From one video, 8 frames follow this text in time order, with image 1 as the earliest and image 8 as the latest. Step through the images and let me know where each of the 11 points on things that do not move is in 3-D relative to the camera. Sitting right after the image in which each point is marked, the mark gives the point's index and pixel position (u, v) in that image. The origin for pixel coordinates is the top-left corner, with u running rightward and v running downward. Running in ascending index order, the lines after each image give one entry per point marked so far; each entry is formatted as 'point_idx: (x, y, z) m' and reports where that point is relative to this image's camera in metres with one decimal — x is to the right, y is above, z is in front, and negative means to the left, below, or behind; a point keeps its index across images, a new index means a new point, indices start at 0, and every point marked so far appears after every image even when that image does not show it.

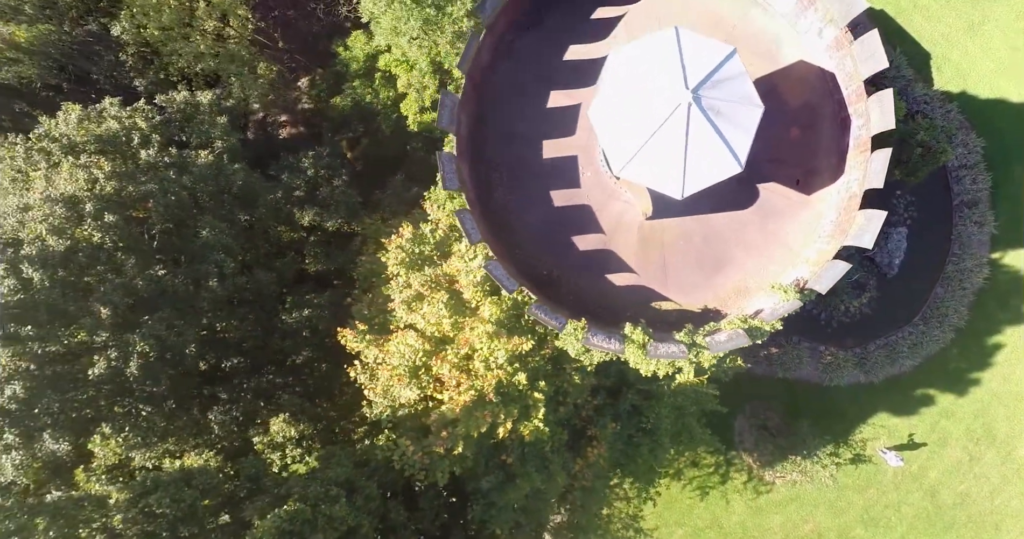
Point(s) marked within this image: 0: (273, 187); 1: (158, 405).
0: (-6.3, +2.3, +17.3) m
1: (-7.3, -2.8, +13.7) m
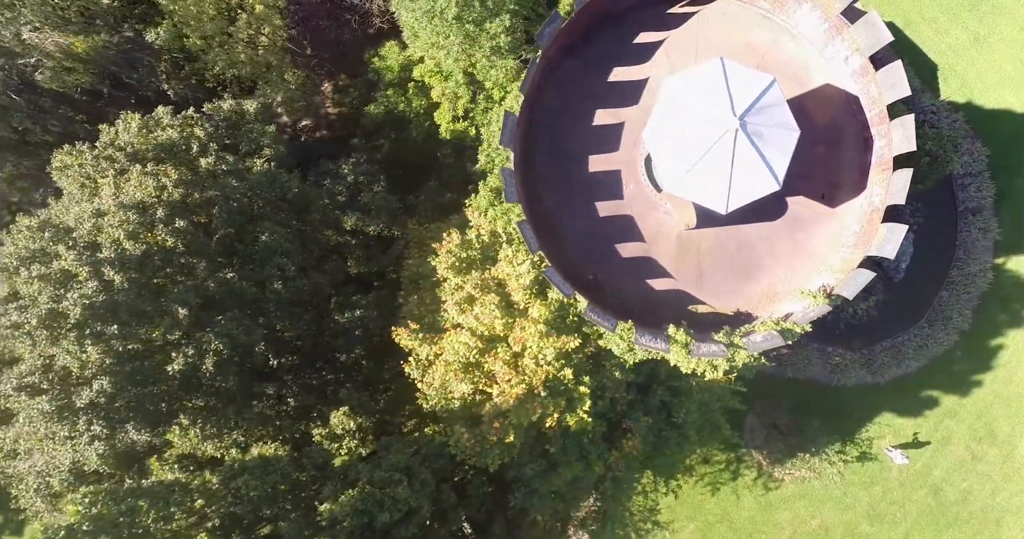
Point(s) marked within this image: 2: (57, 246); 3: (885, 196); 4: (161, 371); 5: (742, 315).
0: (-5.3, +2.2, +18.2) m
1: (-6.3, -2.9, +14.5) m
2: (-9.5, +0.4, +13.7) m
3: (+9.1, +1.5, +16.2) m
4: (-7.0, -2.1, +13.8) m
5: (+6.0, -1.1, +16.7) m
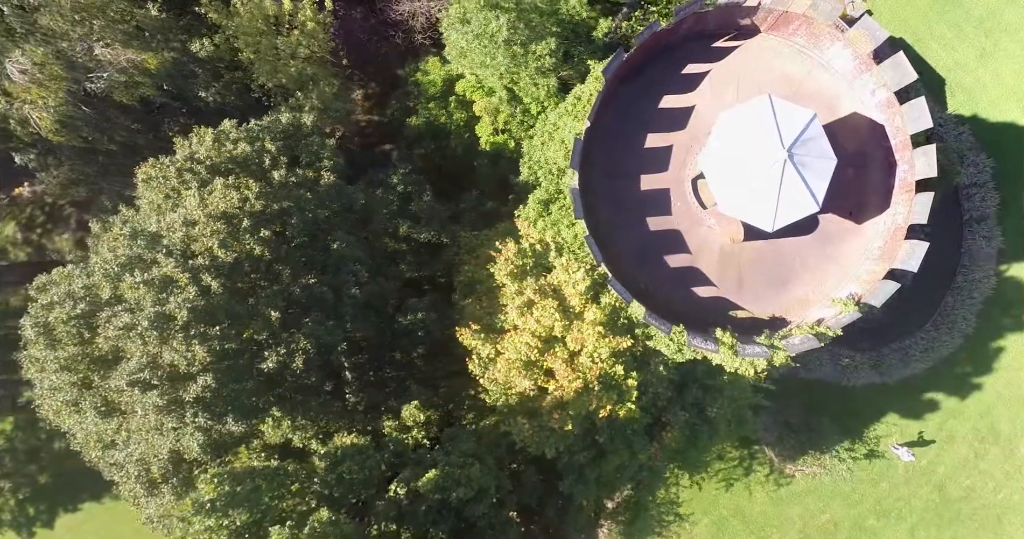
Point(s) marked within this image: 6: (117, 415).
0: (-3.9, +2.1, +19.5) m
1: (-4.9, -3.0, +15.8) m
2: (-8.1, +0.3, +15.0) m
3: (+10.5, +1.3, +17.6) m
4: (-5.7, -2.2, +15.0) m
5: (+7.3, -1.4, +18.1) m
6: (-8.4, -3.2, +14.5) m
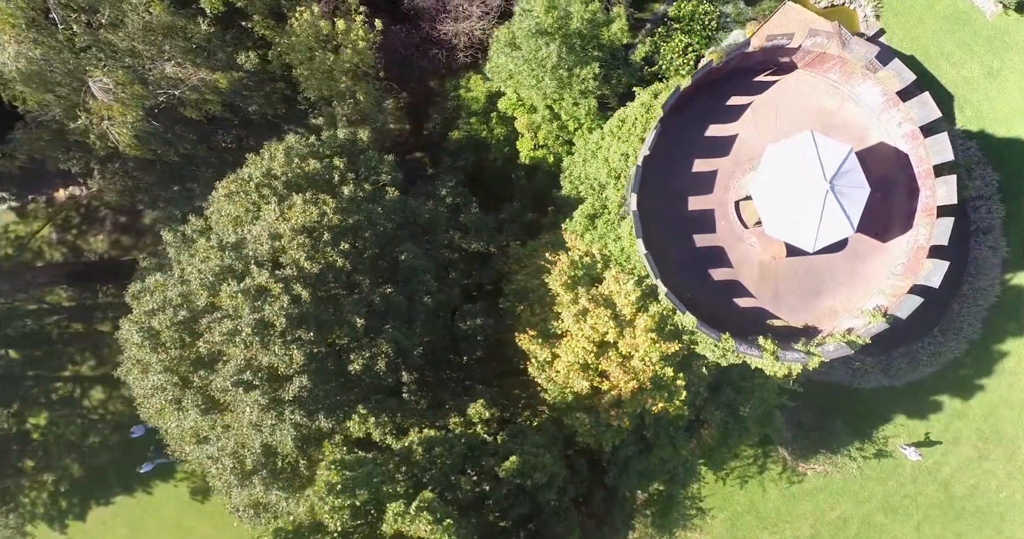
0: (-2.4, +1.8, +20.9) m
1: (-3.5, -3.3, +17.3) m
2: (-6.6, +0.1, +16.4) m
3: (+12.0, +0.9, +19.1) m
4: (-4.2, -2.5, +16.5) m
5: (+8.8, -1.7, +19.6) m
6: (-6.9, -3.4, +15.9) m
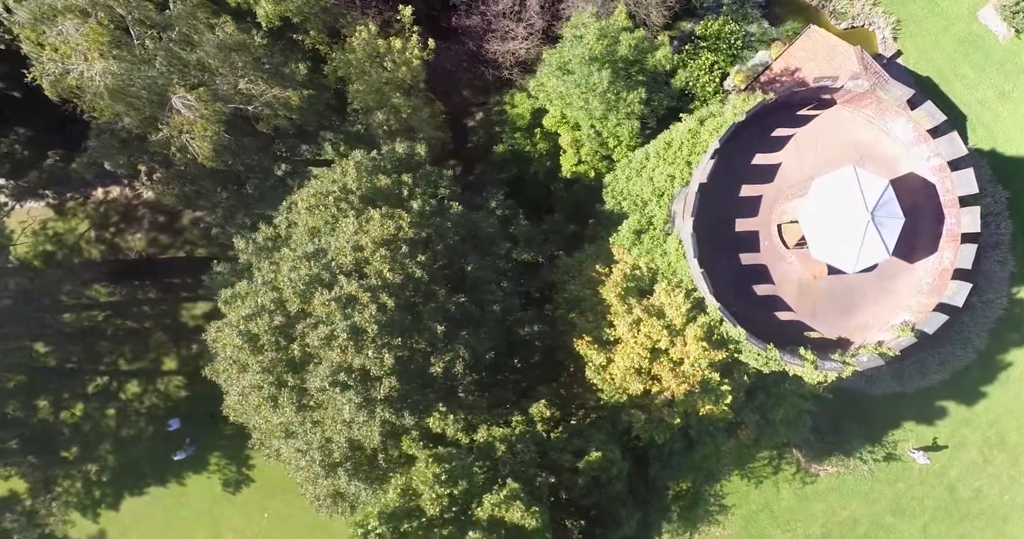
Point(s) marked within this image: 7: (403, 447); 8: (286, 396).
0: (-0.7, +1.5, +22.5) m
1: (-1.7, -3.6, +18.8) m
2: (-4.8, -0.2, +17.9) m
3: (+13.7, +0.3, +20.7) m
4: (-2.4, -2.8, +18.0) m
5: (+10.6, -2.2, +21.2) m
6: (-5.2, -3.7, +17.4) m
7: (-2.9, -4.9, +17.9) m
8: (-5.9, -3.3, +17.5) m
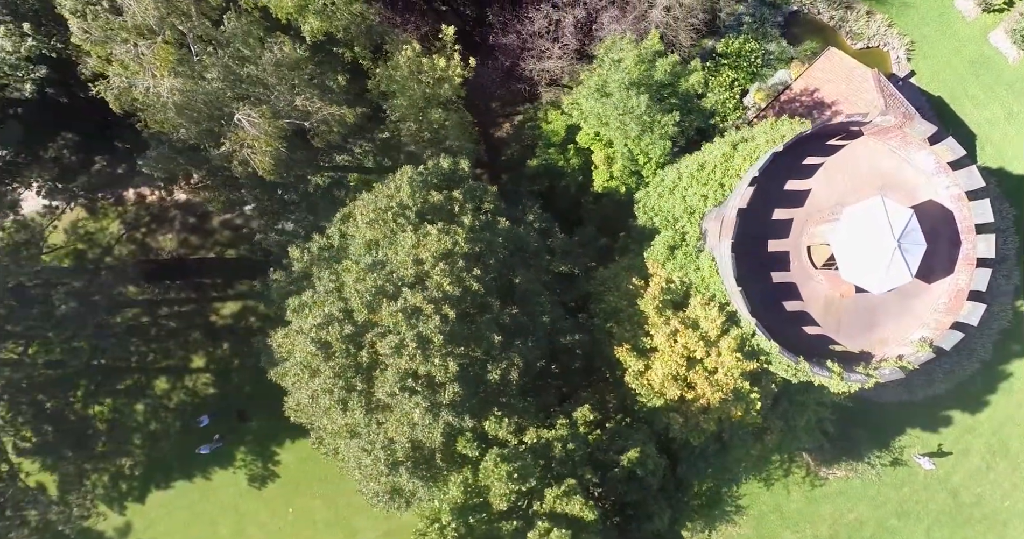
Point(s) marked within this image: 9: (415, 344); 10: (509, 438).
0: (+0.8, +1.1, +23.8) m
1: (-0.3, -4.0, +20.2) m
2: (-3.3, -0.5, +19.3) m
3: (+15.2, -0.3, +22.1) m
4: (-1.0, -3.2, +19.4) m
5: (+12.0, -2.8, +22.6) m
6: (-3.8, -4.0, +18.8) m
7: (-1.5, -5.3, +19.3) m
8: (-4.5, -3.7, +18.8) m
9: (-2.7, -2.0, +18.0) m
10: (-0.1, -5.1, +19.9) m
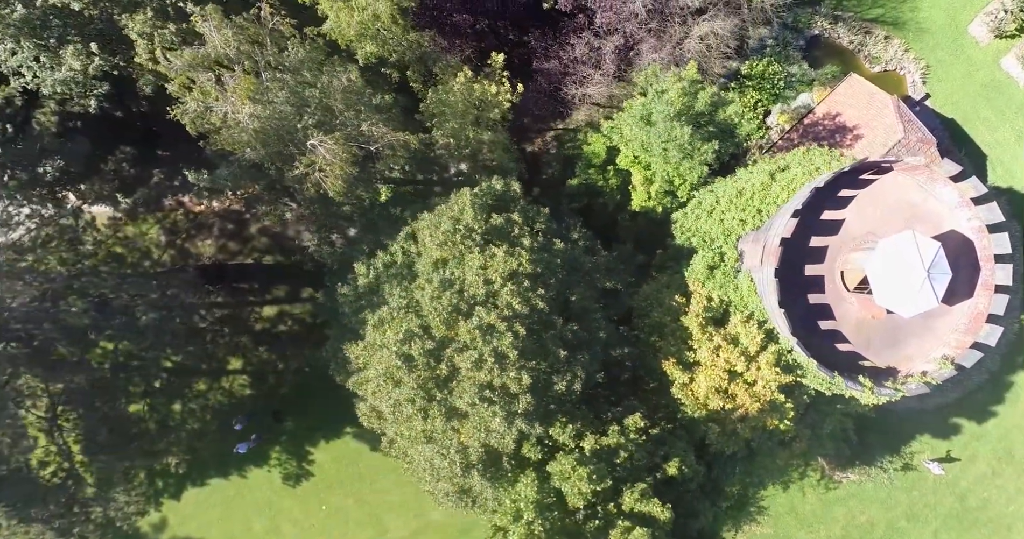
0: (+2.8, +0.4, +25.6) m
1: (+1.6, -4.6, +22.0) m
2: (-1.3, -1.2, +21.1) m
3: (+17.2, -1.2, +24.0) m
4: (+1.0, -3.8, +21.2) m
5: (+14.0, -3.6, +24.5) m
6: (-1.8, -4.7, +20.6) m
7: (+0.4, -5.9, +21.1) m
8: (-2.5, -4.3, +20.6) m
9: (-0.7, -2.7, +19.8) m
10: (+1.9, -5.8, +21.7) m
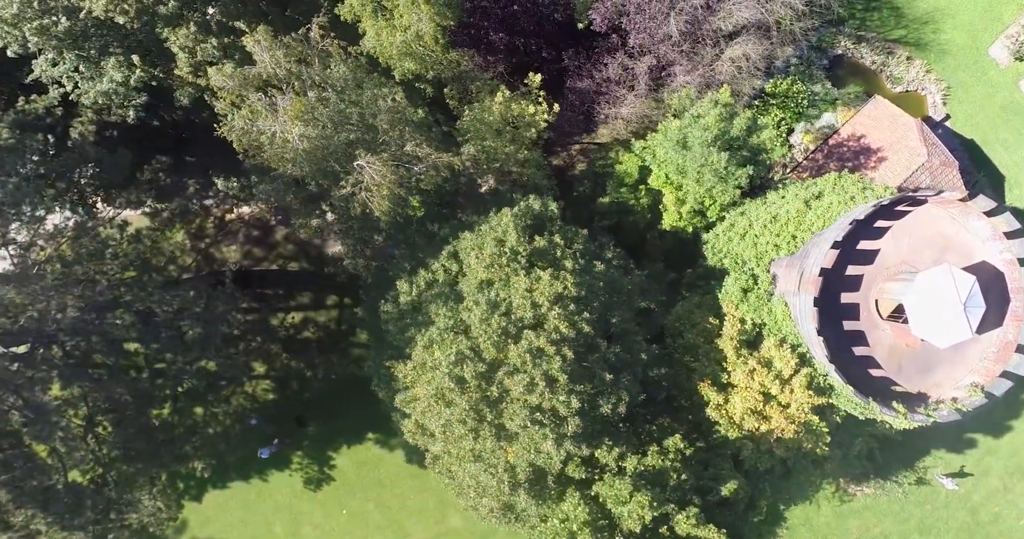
0: (+4.4, -0.4, +26.2) m
1: (+3.1, -5.5, +22.7) m
2: (+0.2, -2.0, +21.7) m
3: (+18.8, -2.3, +24.6) m
4: (+2.5, -4.7, +21.8) m
5: (+15.5, -4.6, +25.1) m
6: (-0.3, -5.4, +21.2) m
7: (+1.9, -6.7, +21.8) m
8: (-1.0, -5.1, +21.3) m
9: (+0.8, -3.5, +20.5) m
10: (+3.3, -6.6, +22.4) m
